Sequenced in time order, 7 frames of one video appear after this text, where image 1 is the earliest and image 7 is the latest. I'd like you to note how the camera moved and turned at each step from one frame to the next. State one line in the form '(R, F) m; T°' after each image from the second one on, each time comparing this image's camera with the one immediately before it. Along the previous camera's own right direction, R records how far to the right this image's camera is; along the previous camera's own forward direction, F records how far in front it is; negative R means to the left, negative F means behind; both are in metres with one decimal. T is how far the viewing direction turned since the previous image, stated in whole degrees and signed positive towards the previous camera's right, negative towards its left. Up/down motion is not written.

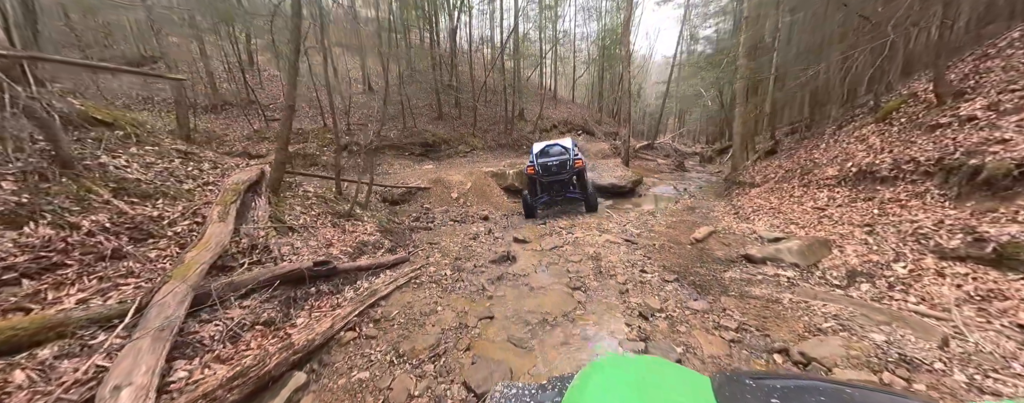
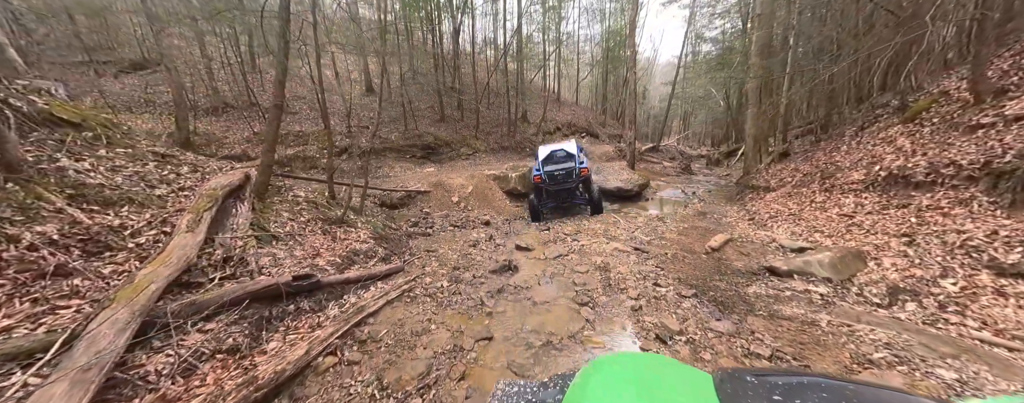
(0.0, +0.3) m; -1°
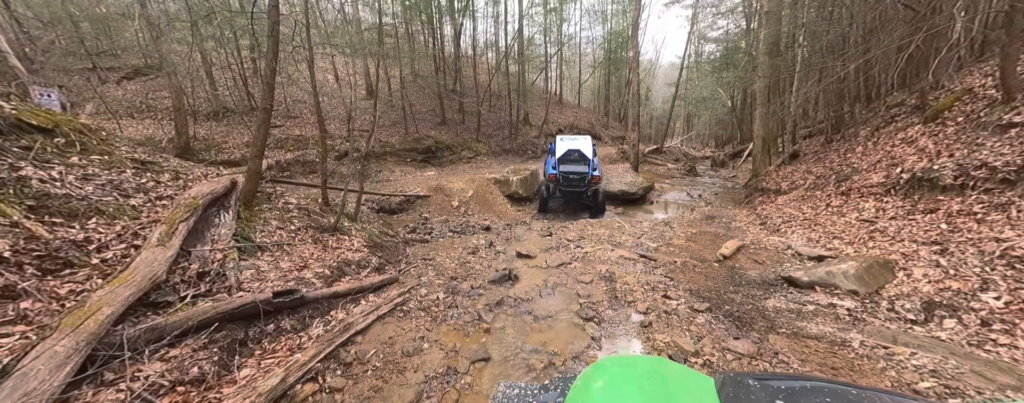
(0.0, +0.2) m; -1°
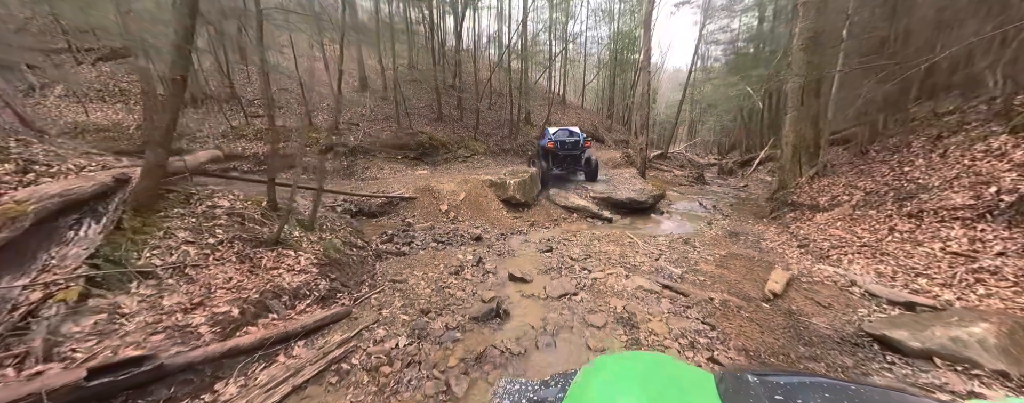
(+0.1, +1.1) m; 0°
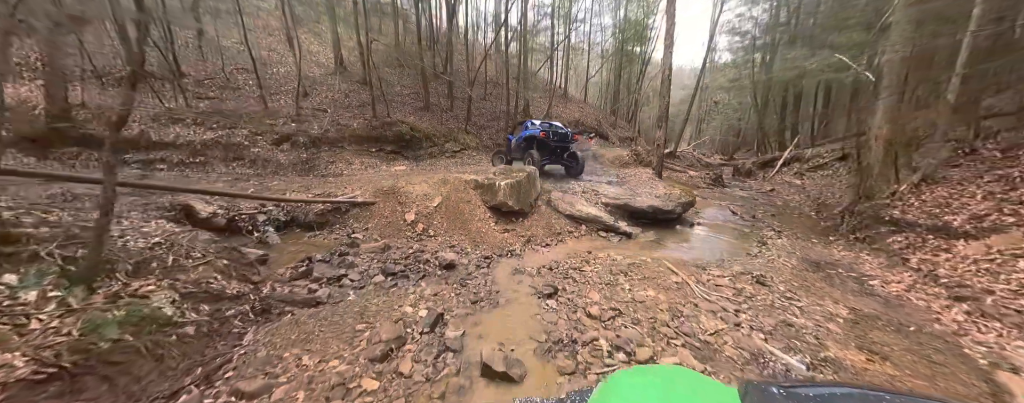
(+0.2, +2.3) m; 0°
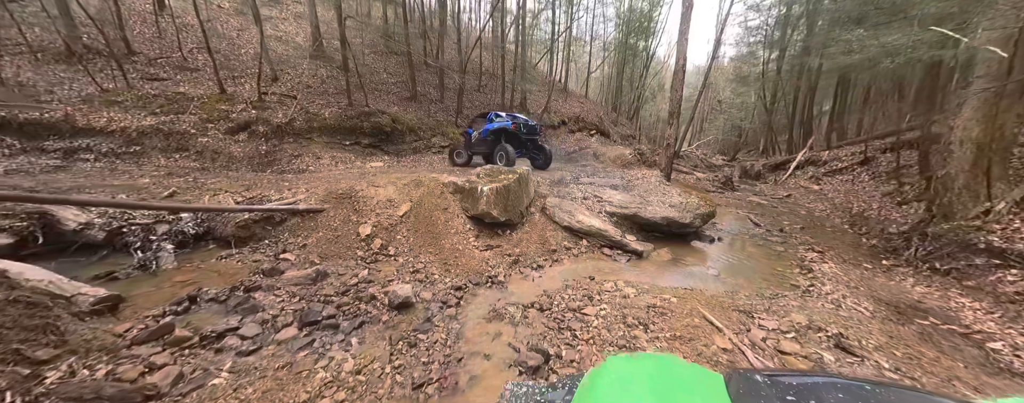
(+0.2, +1.5) m; +1°
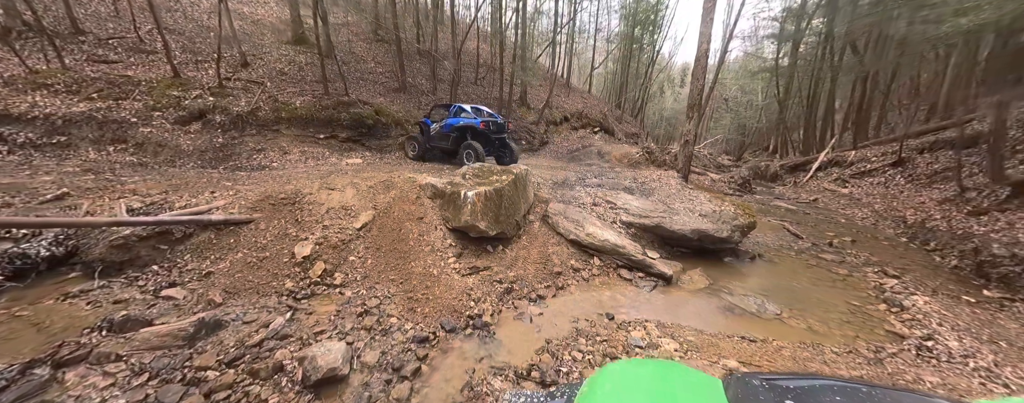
(+0.1, +1.4) m; 0°
